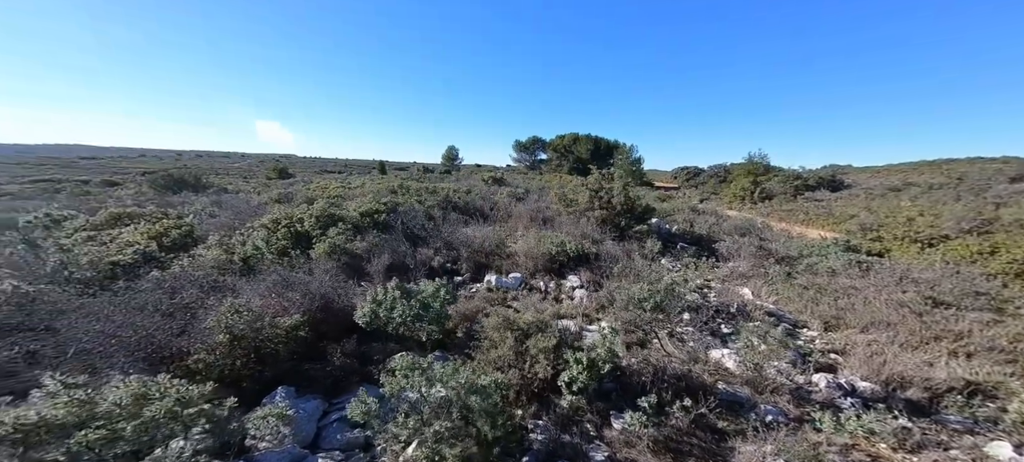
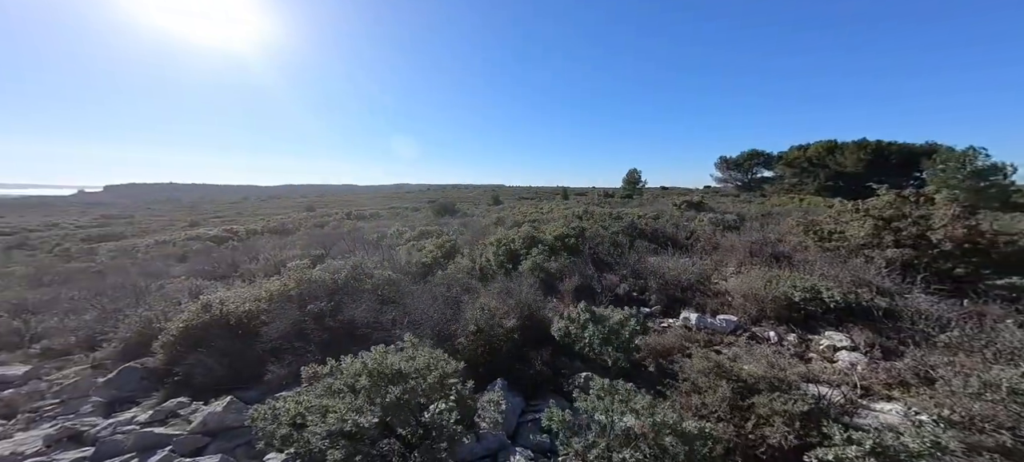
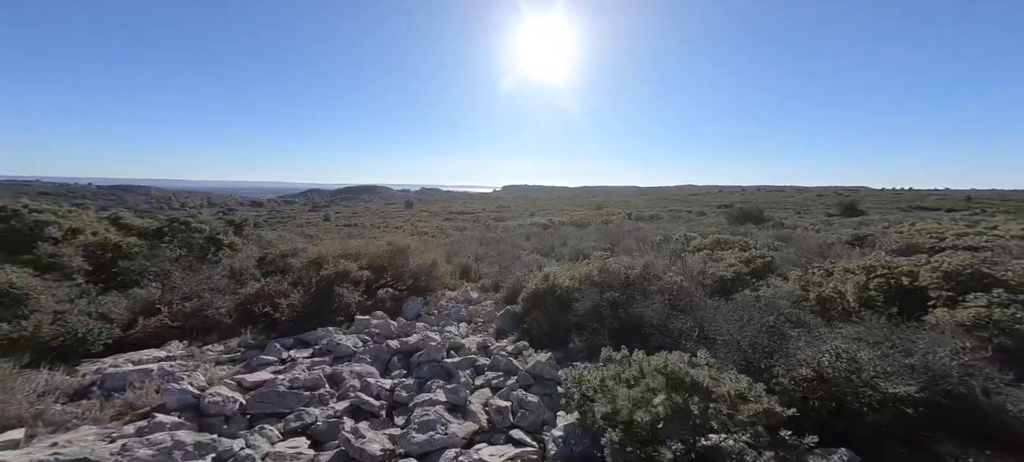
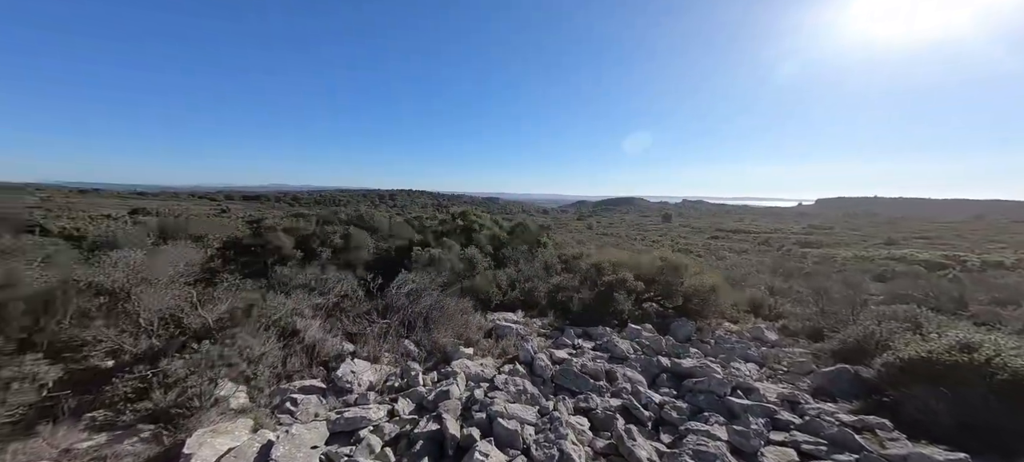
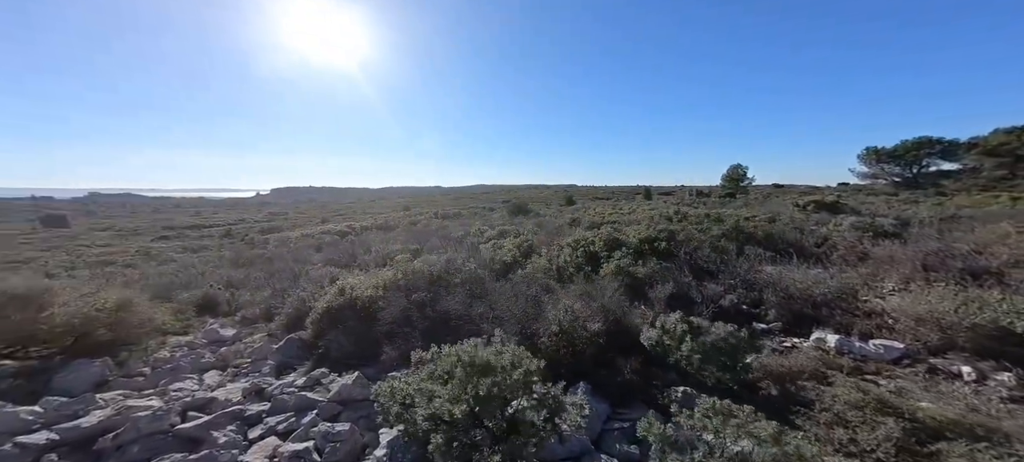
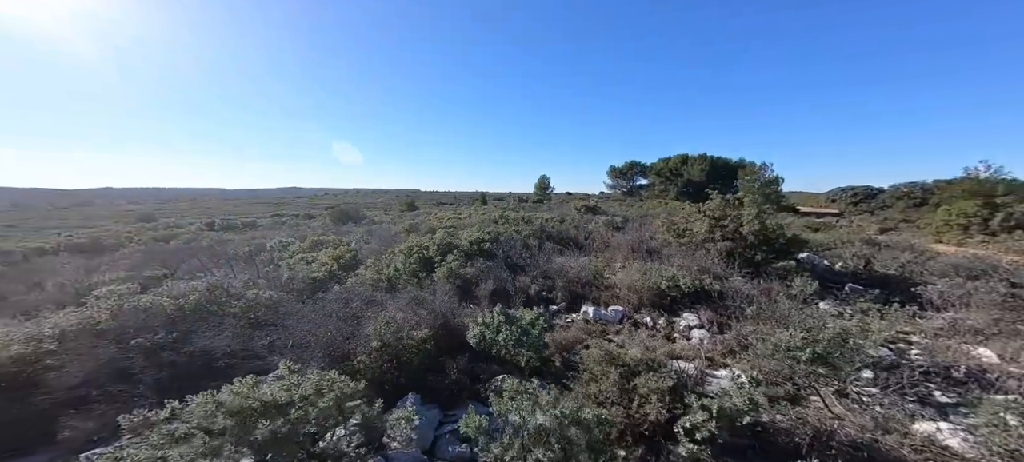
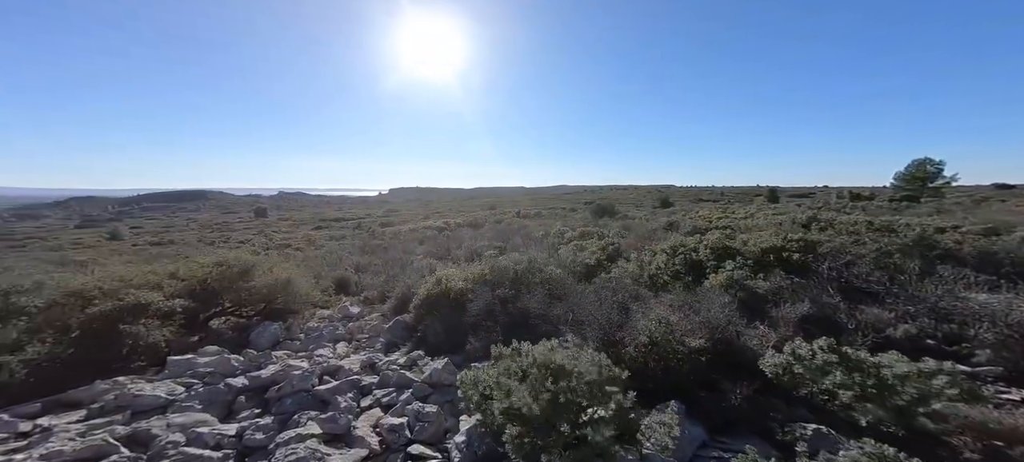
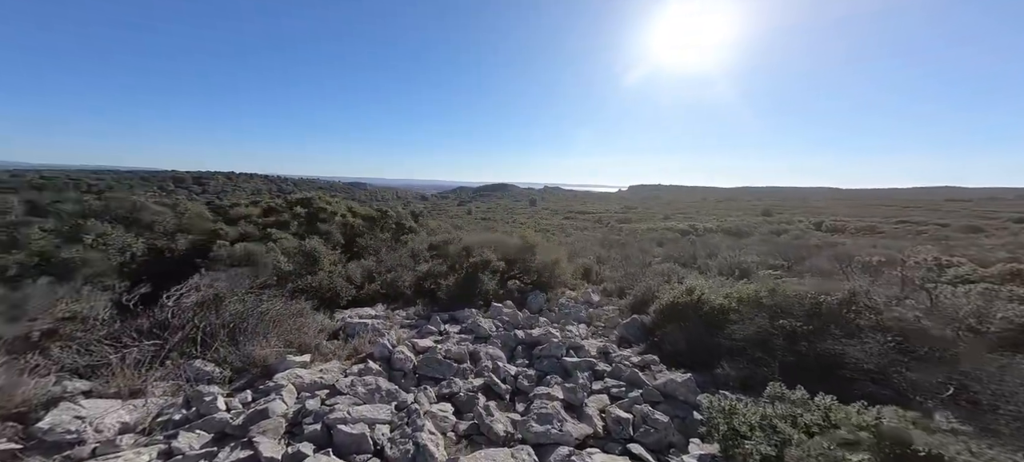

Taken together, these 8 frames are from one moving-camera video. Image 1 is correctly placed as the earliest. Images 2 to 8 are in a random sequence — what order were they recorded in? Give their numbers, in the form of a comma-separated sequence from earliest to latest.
6, 2, 5, 7, 3, 8, 4
